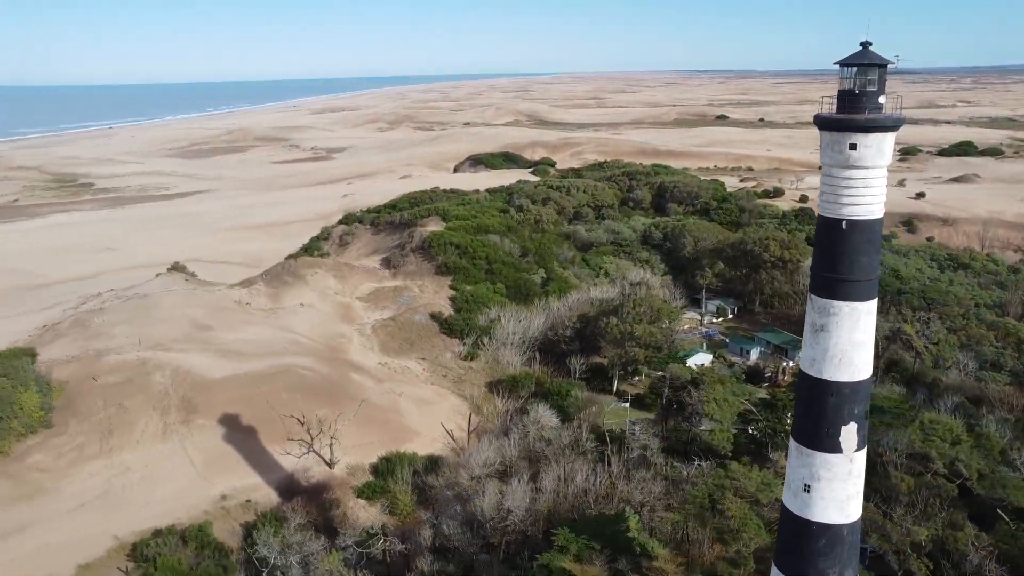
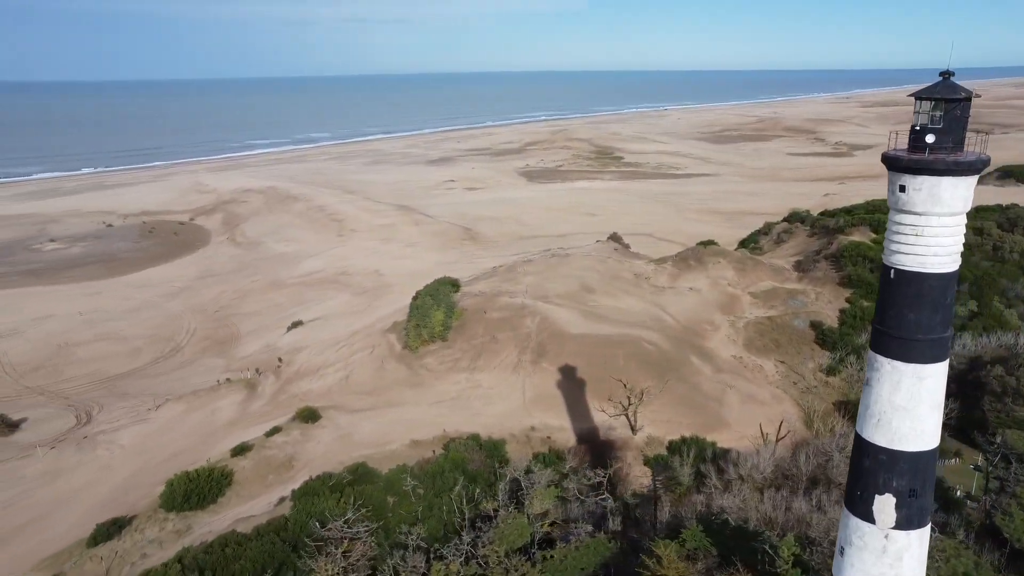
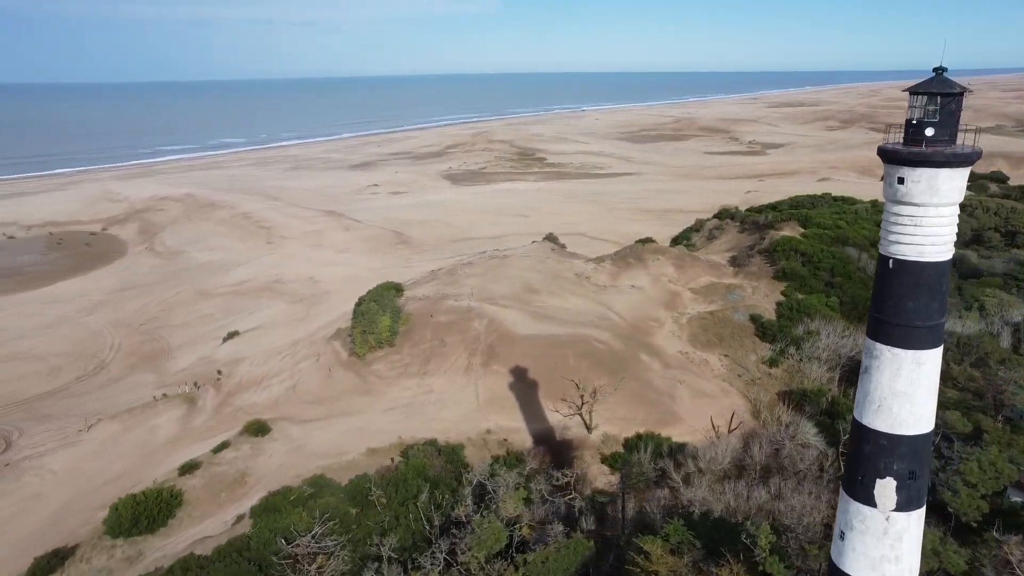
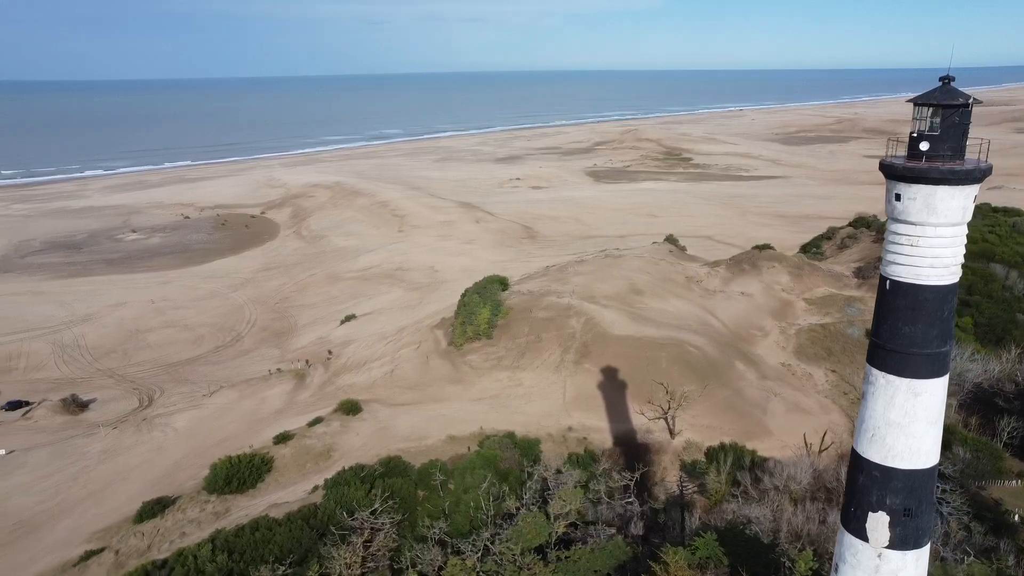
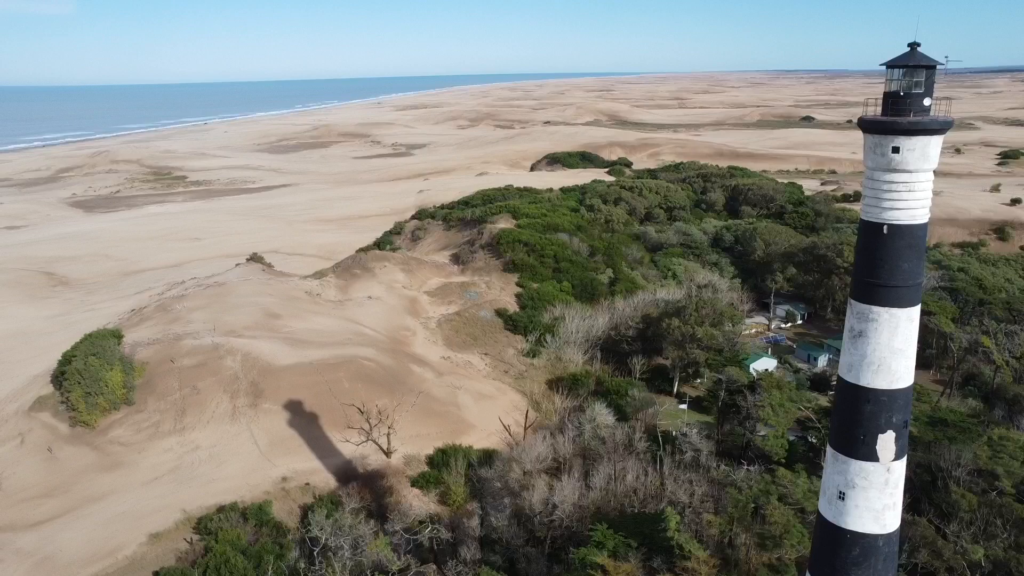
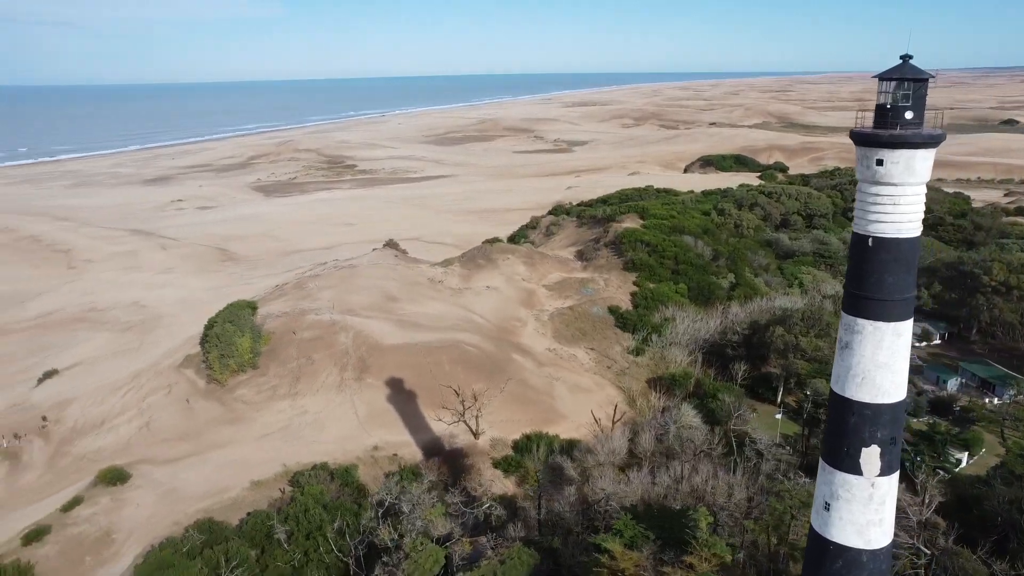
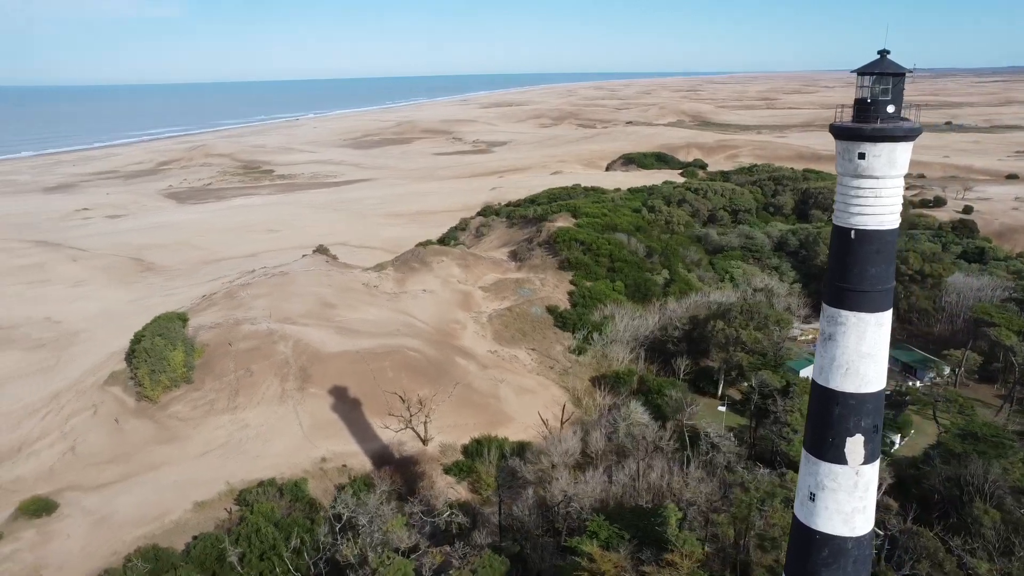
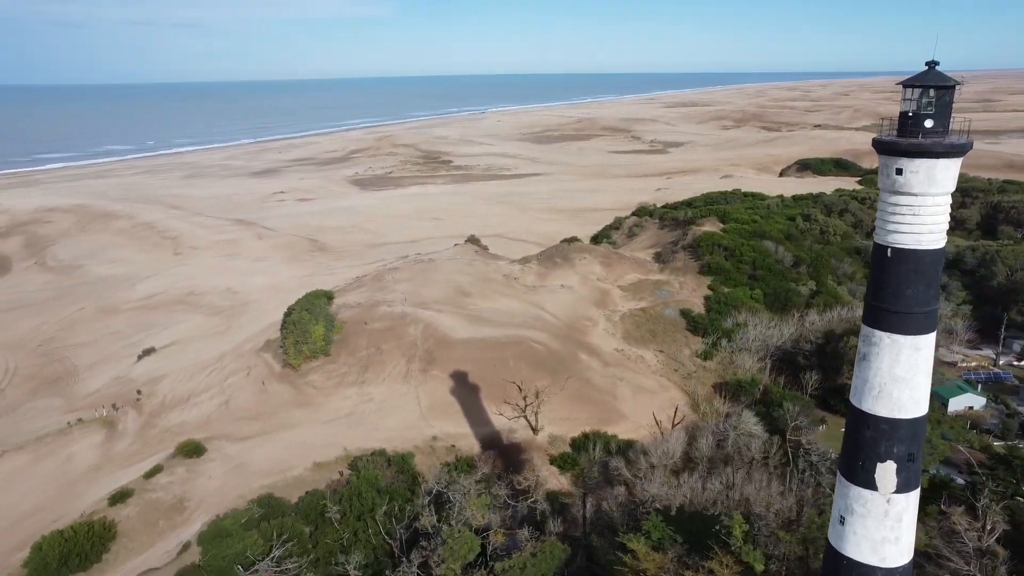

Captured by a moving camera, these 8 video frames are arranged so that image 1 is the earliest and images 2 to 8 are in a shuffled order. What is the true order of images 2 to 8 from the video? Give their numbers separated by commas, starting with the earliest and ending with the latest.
5, 7, 6, 8, 3, 2, 4
